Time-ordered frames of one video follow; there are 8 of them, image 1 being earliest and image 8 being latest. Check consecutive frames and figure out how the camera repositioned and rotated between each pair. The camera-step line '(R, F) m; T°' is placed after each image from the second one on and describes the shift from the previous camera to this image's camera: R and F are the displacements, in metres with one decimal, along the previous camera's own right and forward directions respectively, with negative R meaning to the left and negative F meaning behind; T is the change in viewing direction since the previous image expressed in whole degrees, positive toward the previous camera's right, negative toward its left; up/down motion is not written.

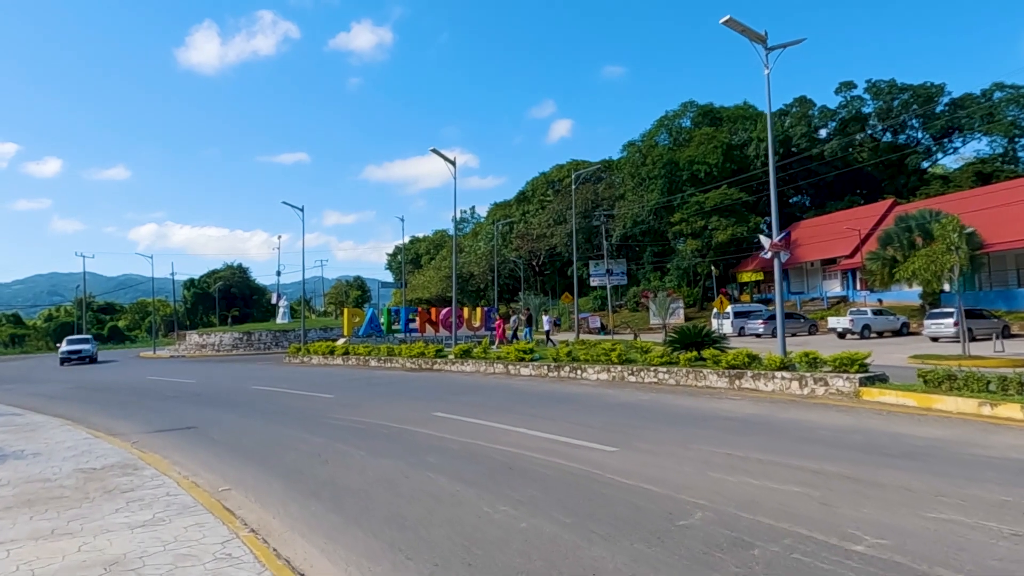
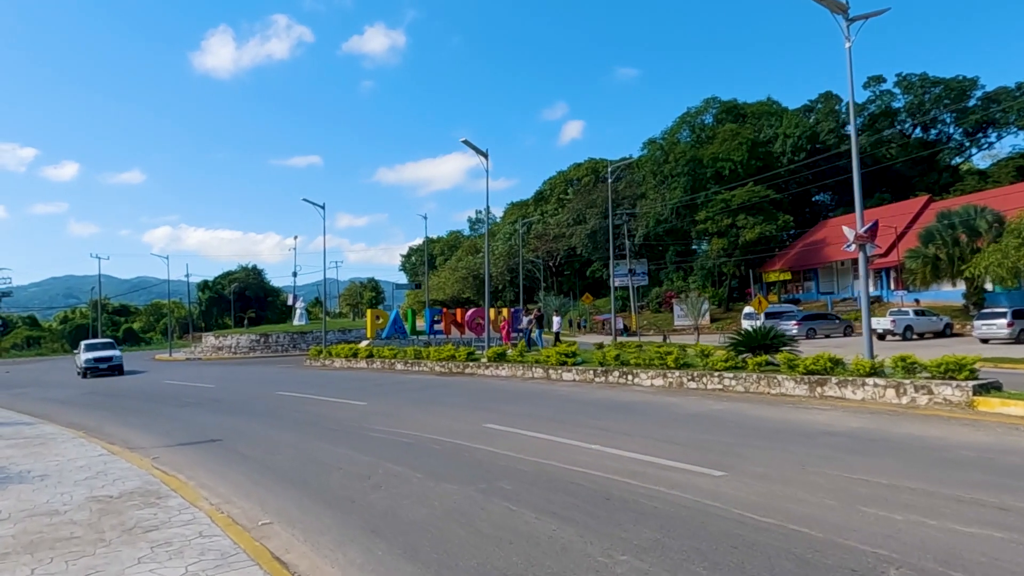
(-0.9, +1.4) m; -1°
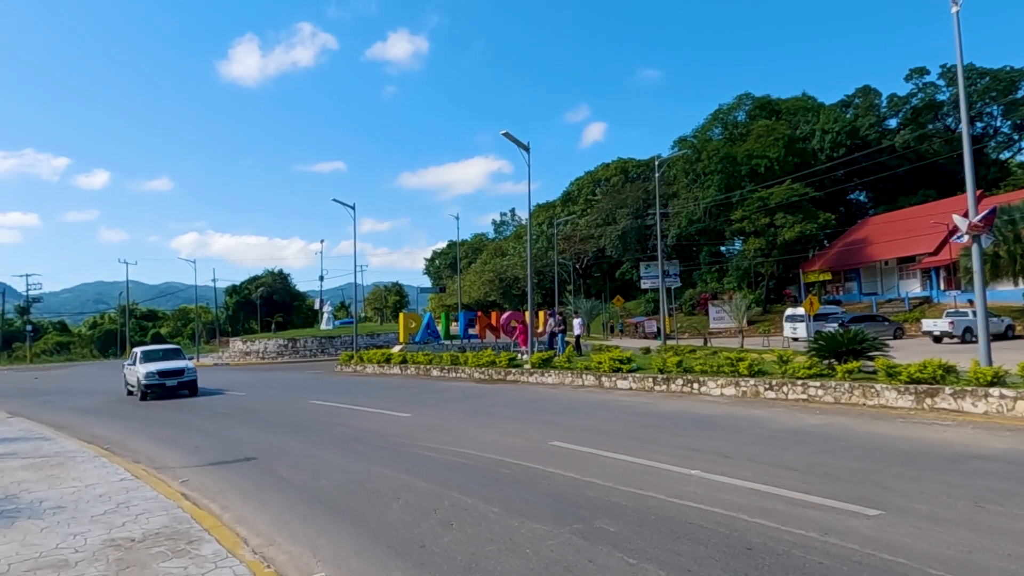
(-0.8, +1.4) m; -2°
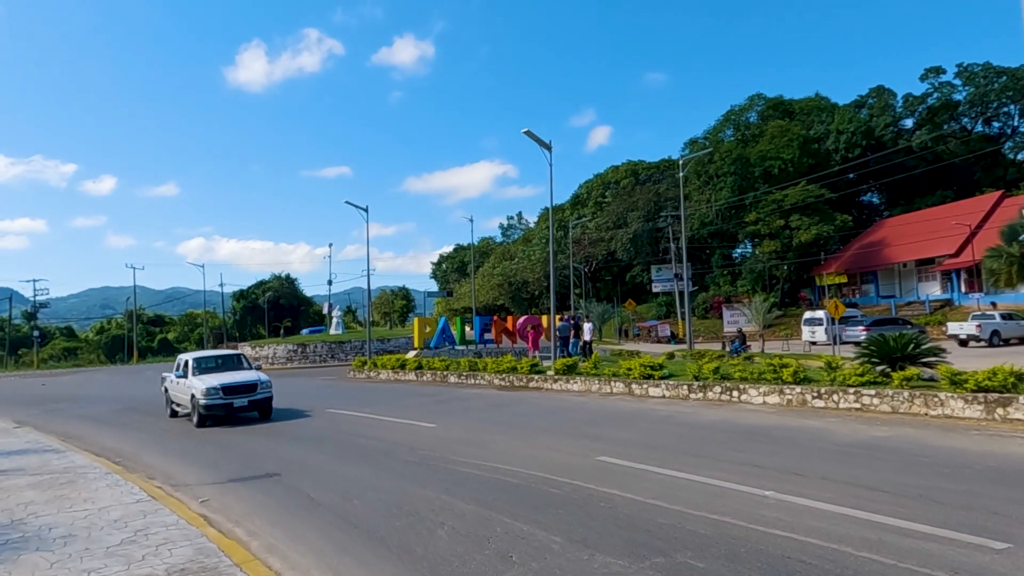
(-0.6, +0.8) m; 0°
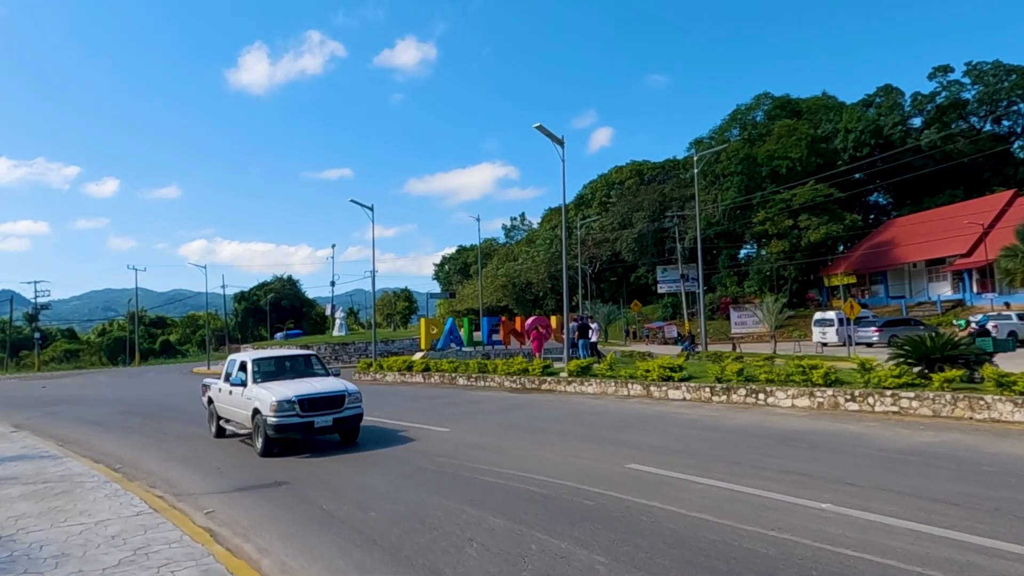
(-0.3, +0.6) m; 0°
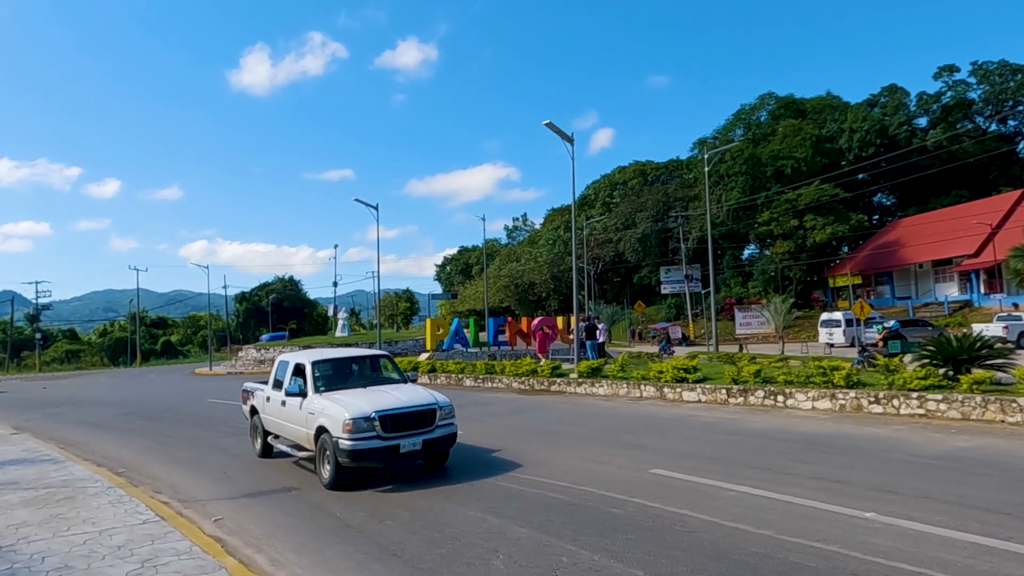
(-0.3, +0.3) m; 0°
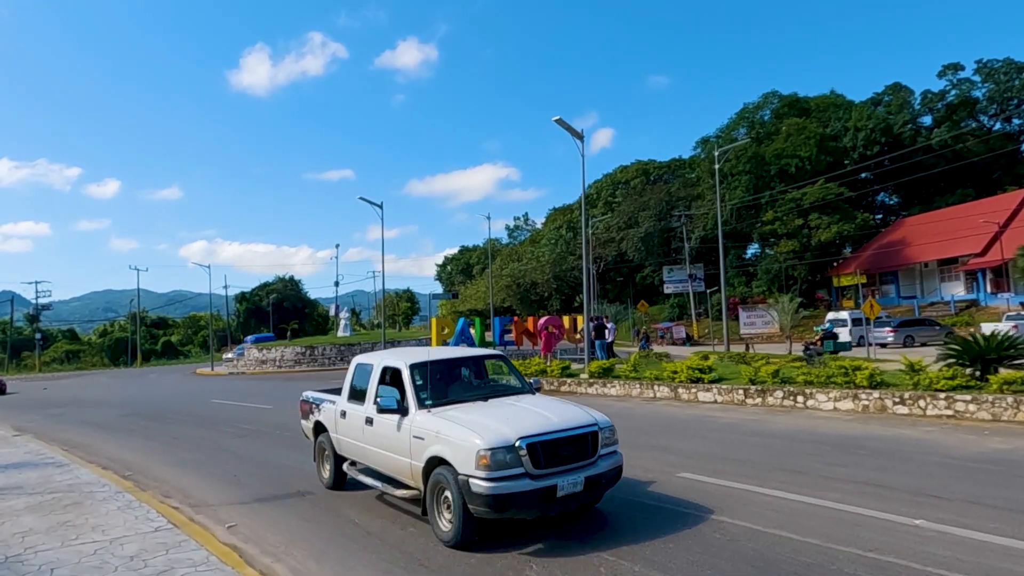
(-0.3, +0.3) m; 0°
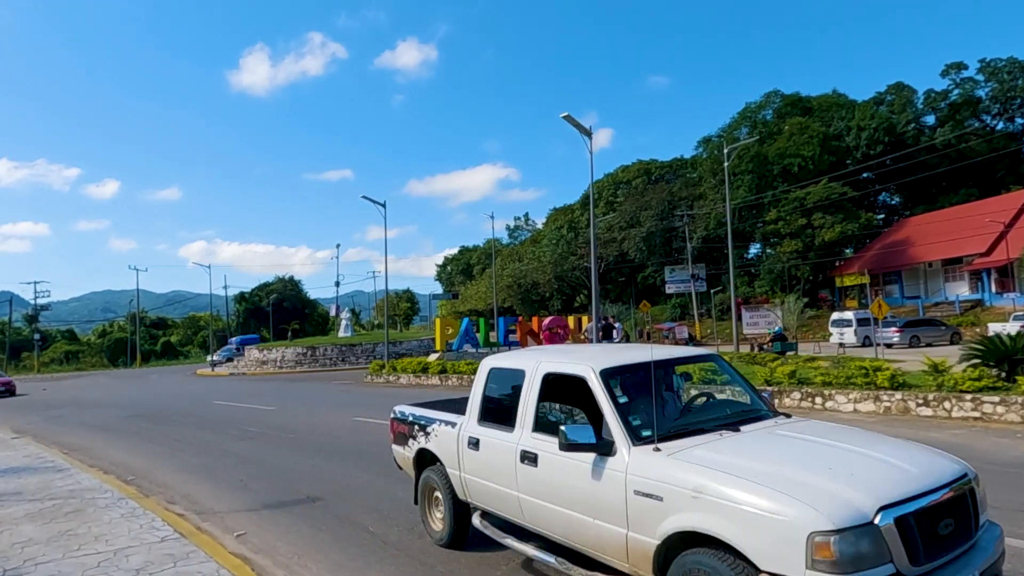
(-0.2, +0.3) m; 0°
